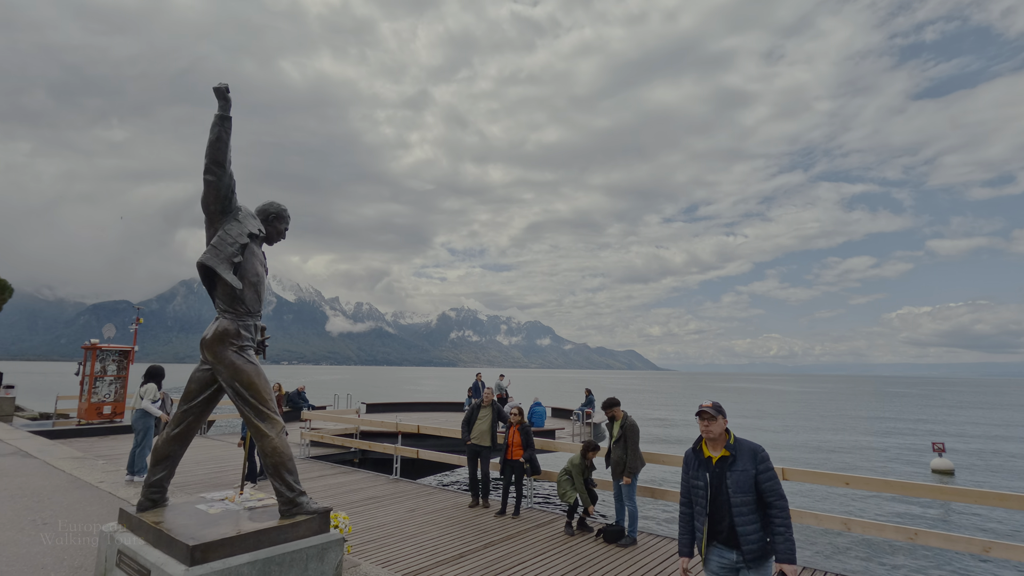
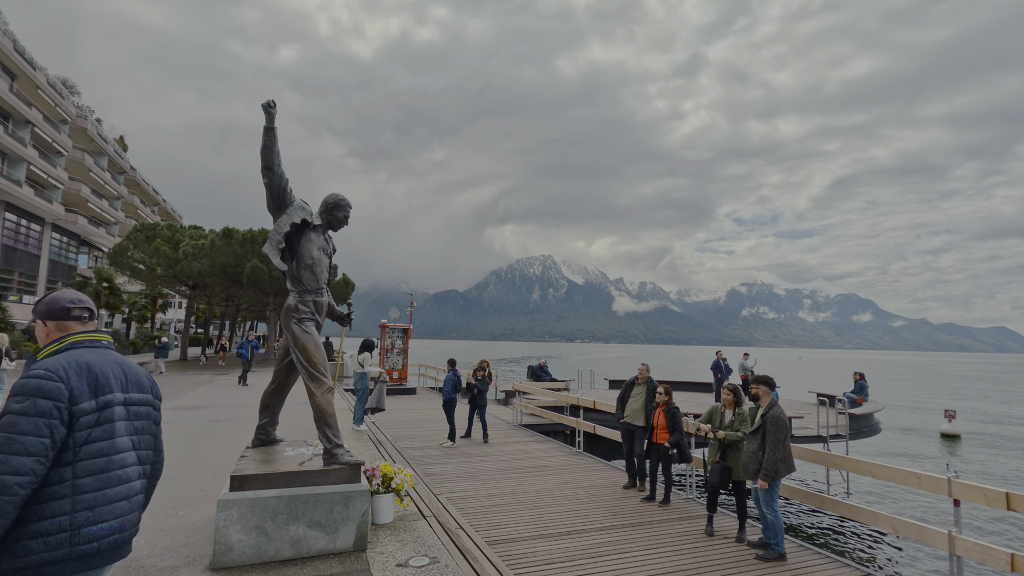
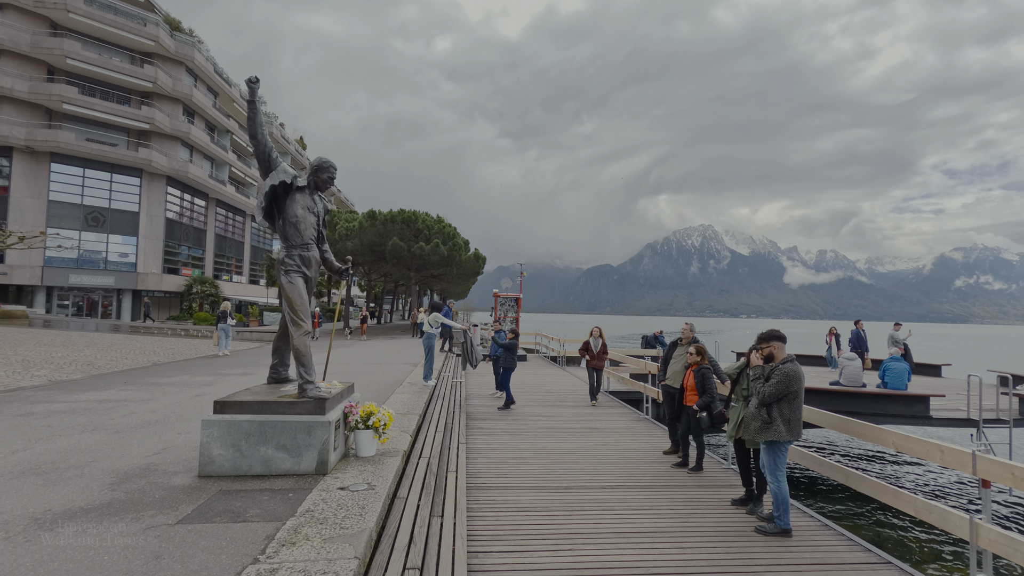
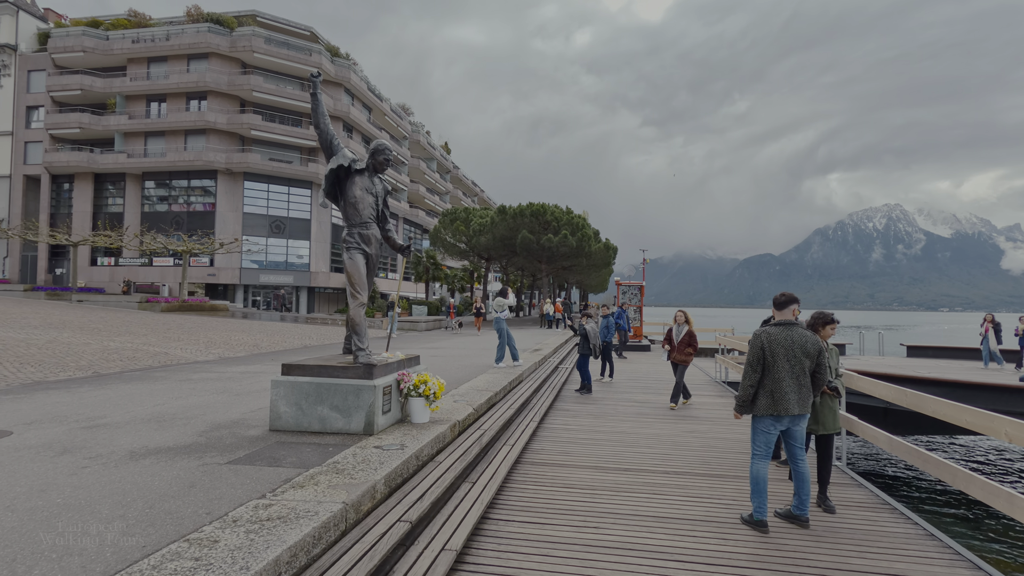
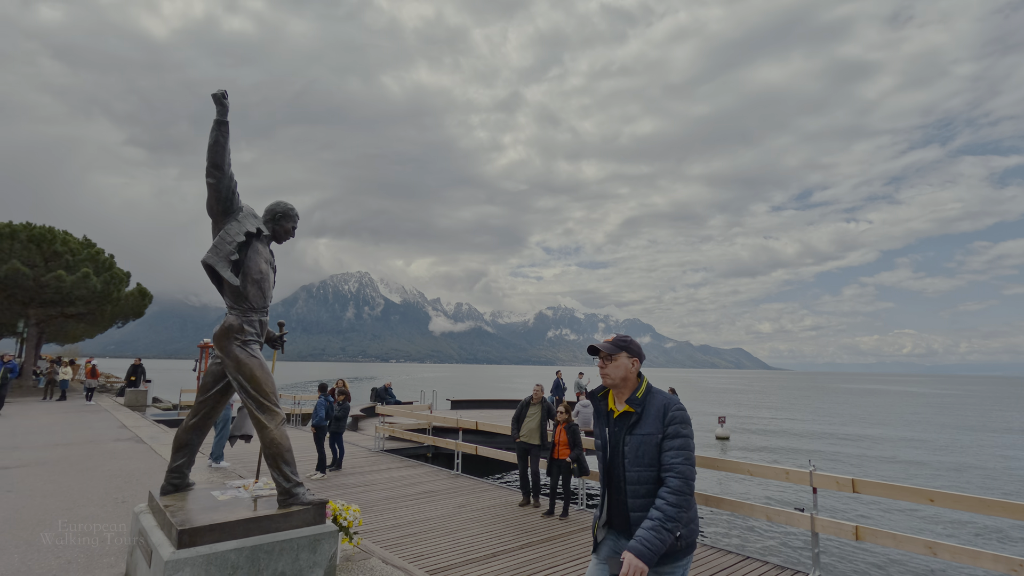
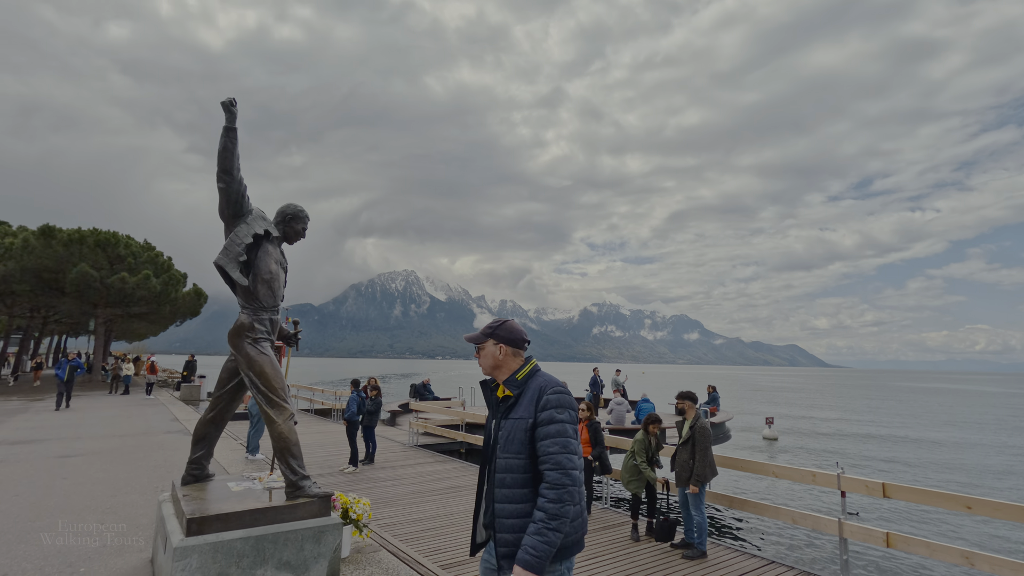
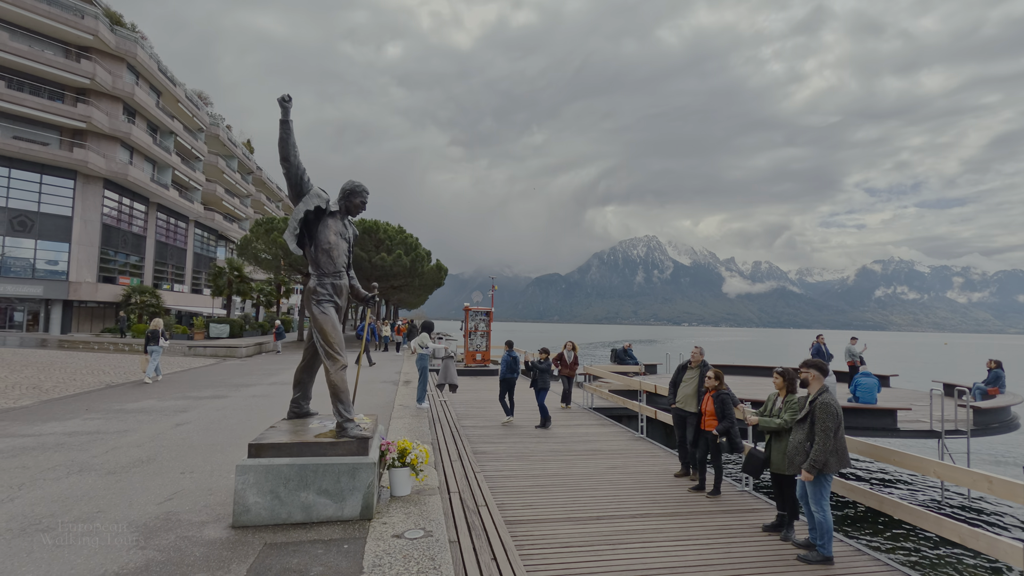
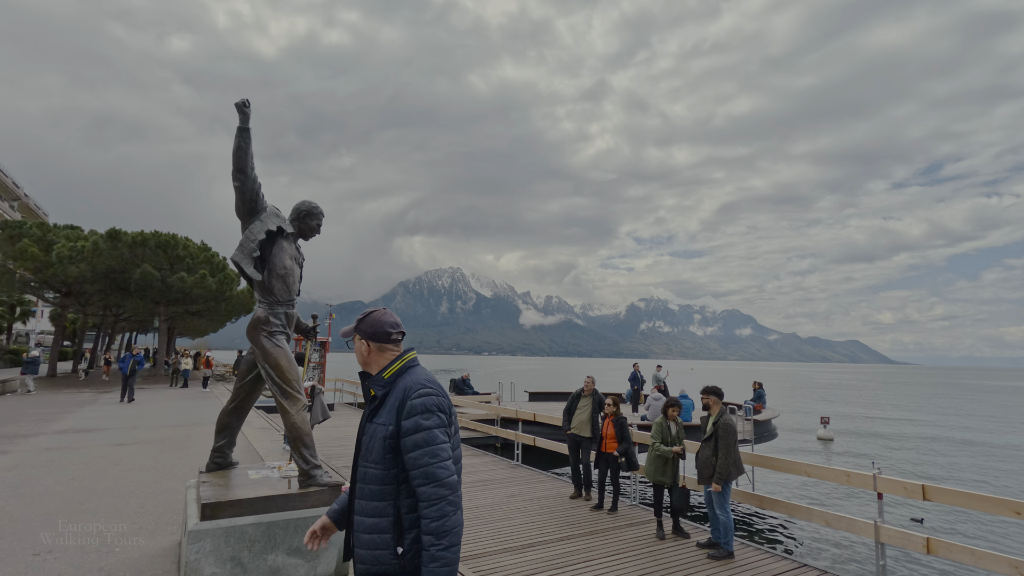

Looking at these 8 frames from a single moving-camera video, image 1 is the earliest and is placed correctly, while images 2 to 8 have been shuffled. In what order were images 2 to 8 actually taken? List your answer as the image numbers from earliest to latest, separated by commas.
5, 6, 8, 2, 7, 3, 4
